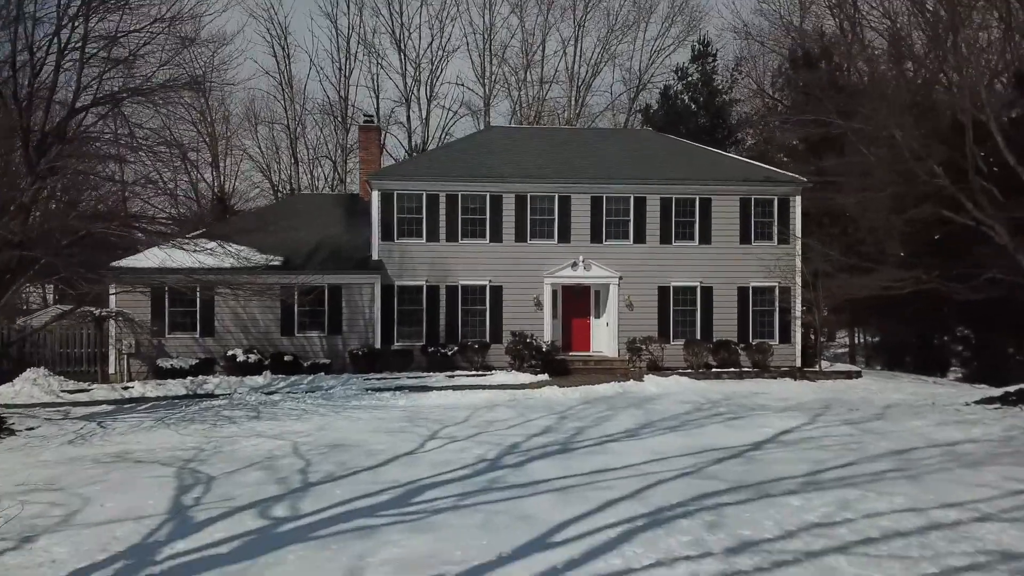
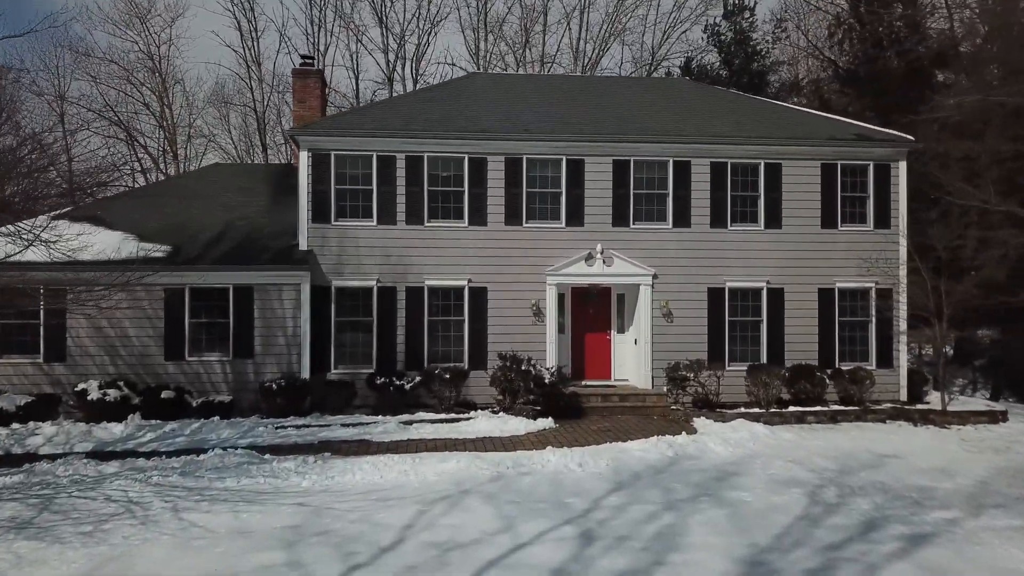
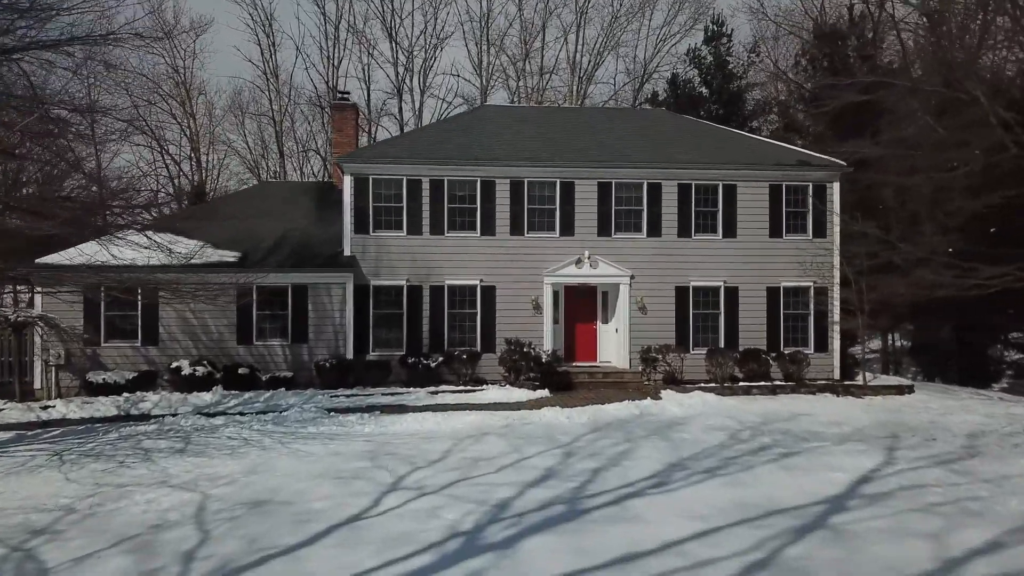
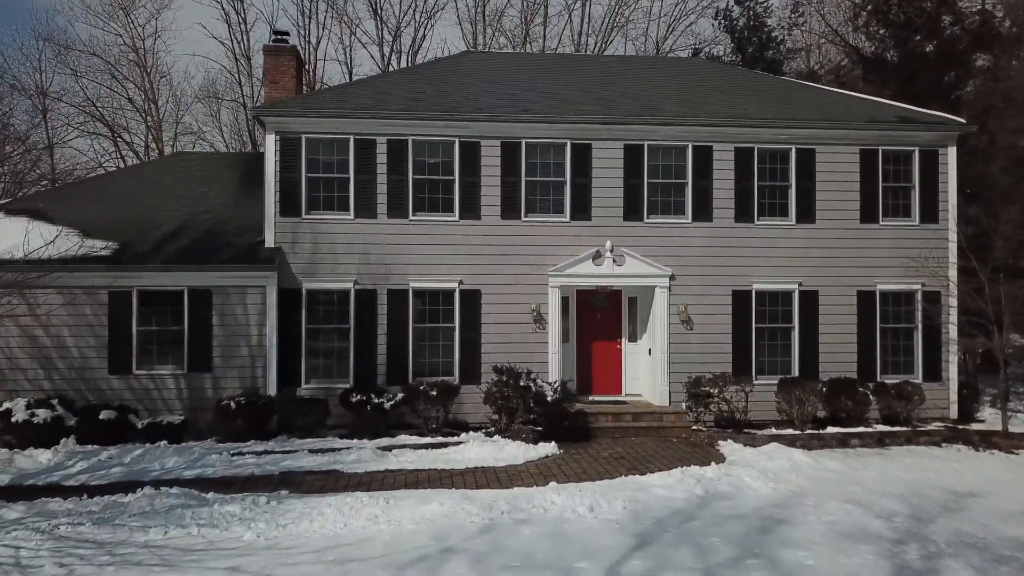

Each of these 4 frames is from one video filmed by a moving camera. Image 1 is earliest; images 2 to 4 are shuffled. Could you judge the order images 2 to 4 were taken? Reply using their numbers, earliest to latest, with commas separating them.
3, 2, 4
